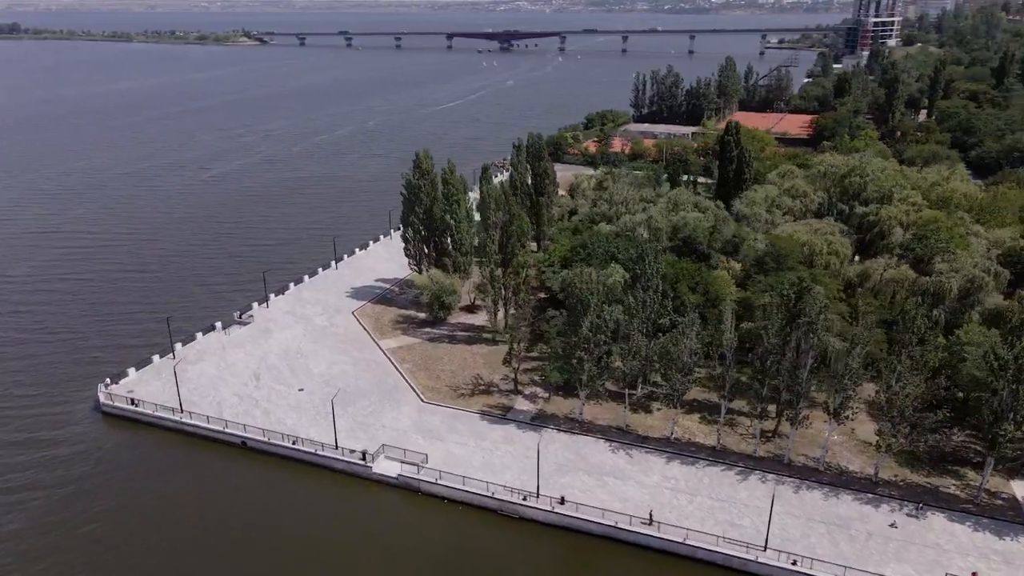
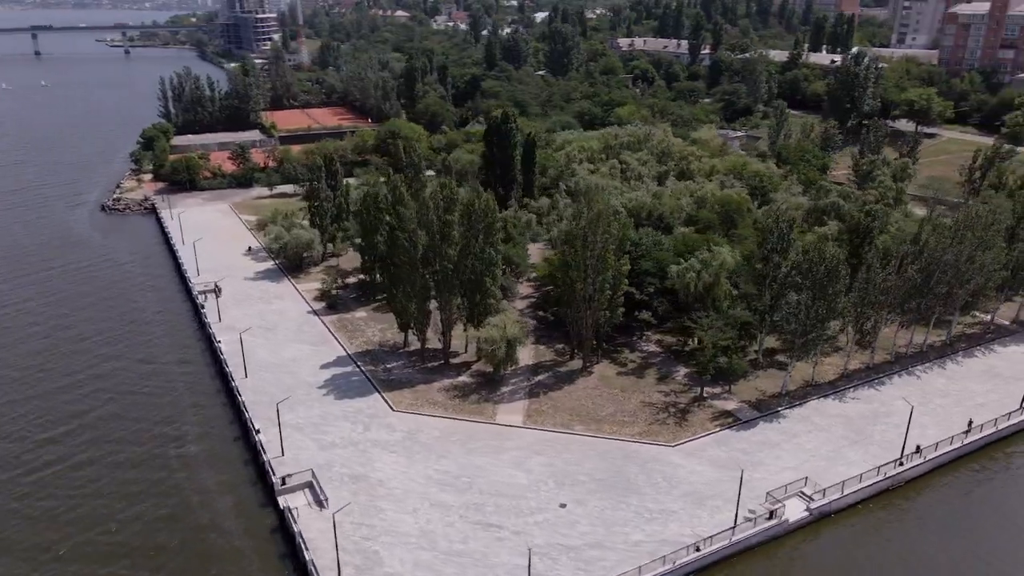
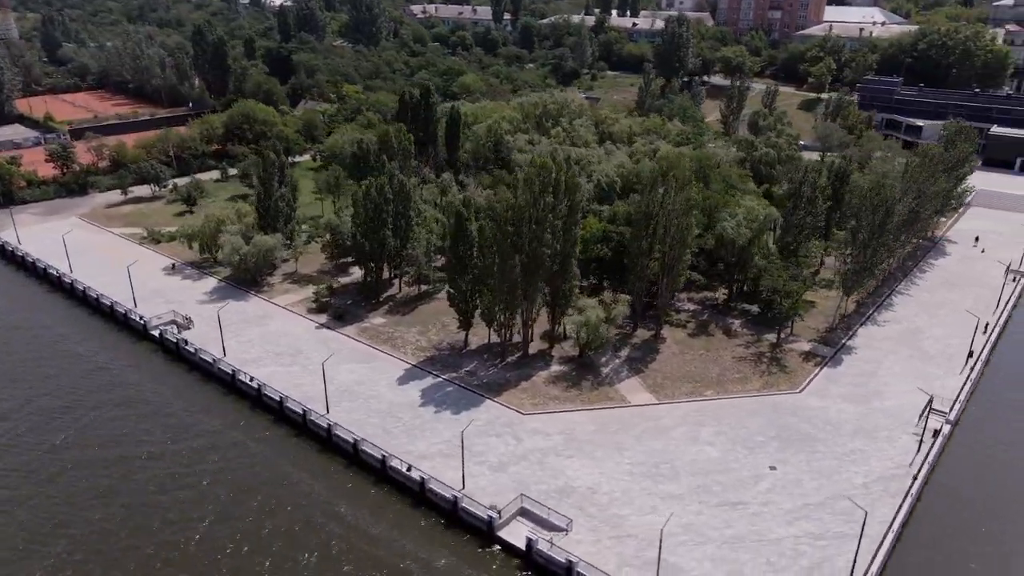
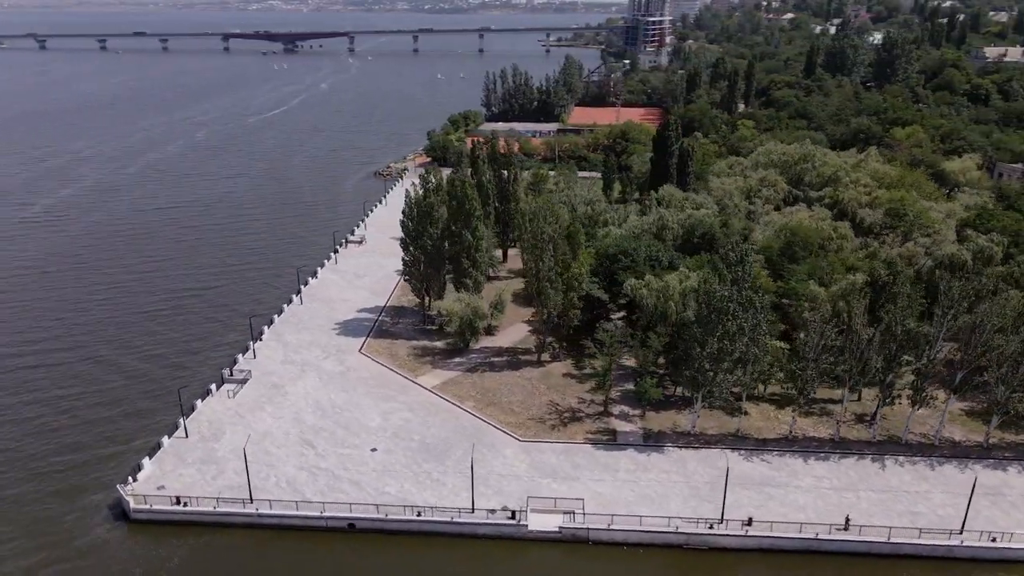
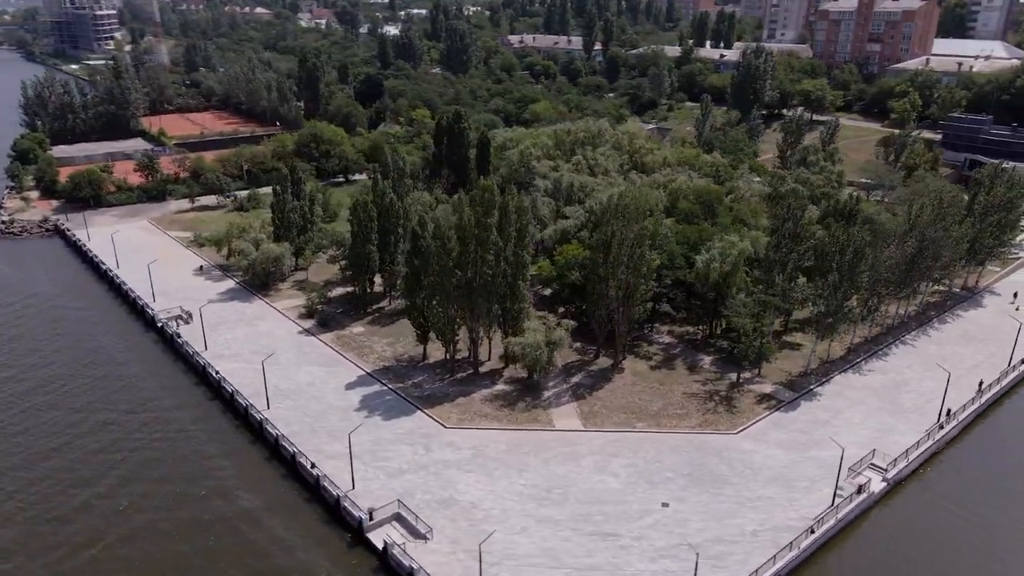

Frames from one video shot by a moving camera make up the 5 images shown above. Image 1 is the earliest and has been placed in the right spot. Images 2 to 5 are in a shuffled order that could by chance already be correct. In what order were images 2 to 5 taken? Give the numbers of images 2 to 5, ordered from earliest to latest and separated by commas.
4, 2, 5, 3
